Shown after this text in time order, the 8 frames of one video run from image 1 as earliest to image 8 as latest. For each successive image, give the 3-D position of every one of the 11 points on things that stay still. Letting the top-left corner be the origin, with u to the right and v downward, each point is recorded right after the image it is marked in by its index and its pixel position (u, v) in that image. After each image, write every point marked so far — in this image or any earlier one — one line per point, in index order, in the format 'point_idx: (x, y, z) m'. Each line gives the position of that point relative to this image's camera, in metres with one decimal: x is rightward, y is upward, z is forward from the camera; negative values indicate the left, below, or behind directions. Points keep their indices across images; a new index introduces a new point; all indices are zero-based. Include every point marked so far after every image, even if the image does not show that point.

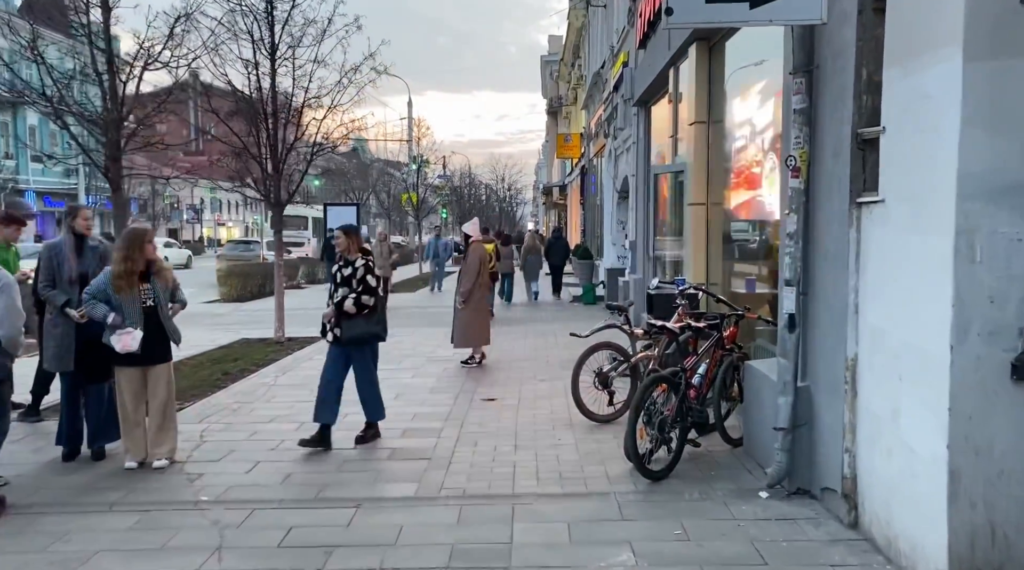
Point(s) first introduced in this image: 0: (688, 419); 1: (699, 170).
0: (+1.2, -0.9, +5.9) m
1: (+2.1, +1.3, +9.3) m
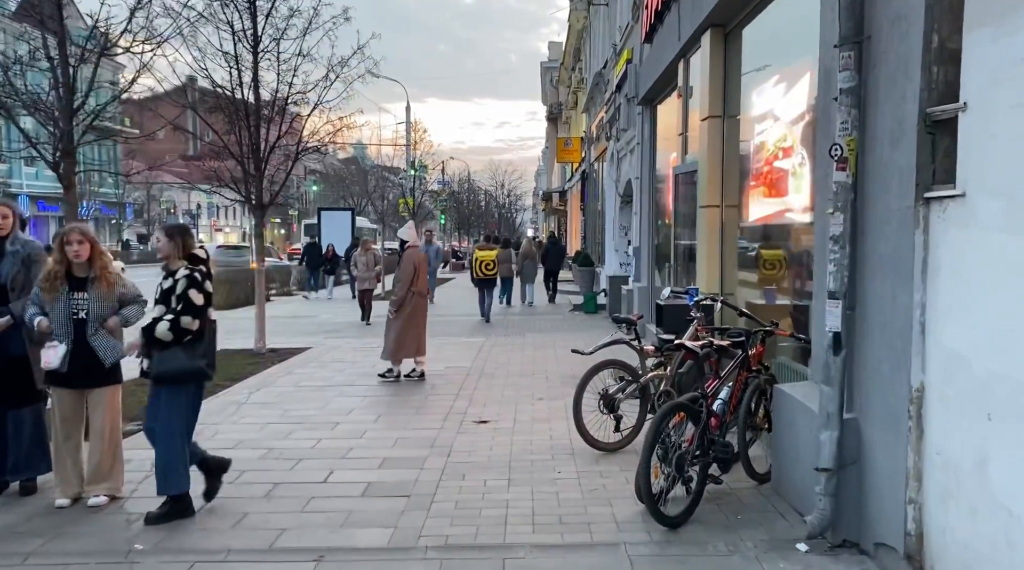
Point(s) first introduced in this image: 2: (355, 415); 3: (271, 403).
0: (+1.2, -1.0, +5.0) m
1: (+2.0, +1.1, +8.5) m
2: (-1.5, -1.2, +8.1) m
3: (-2.4, -1.2, +8.7) m
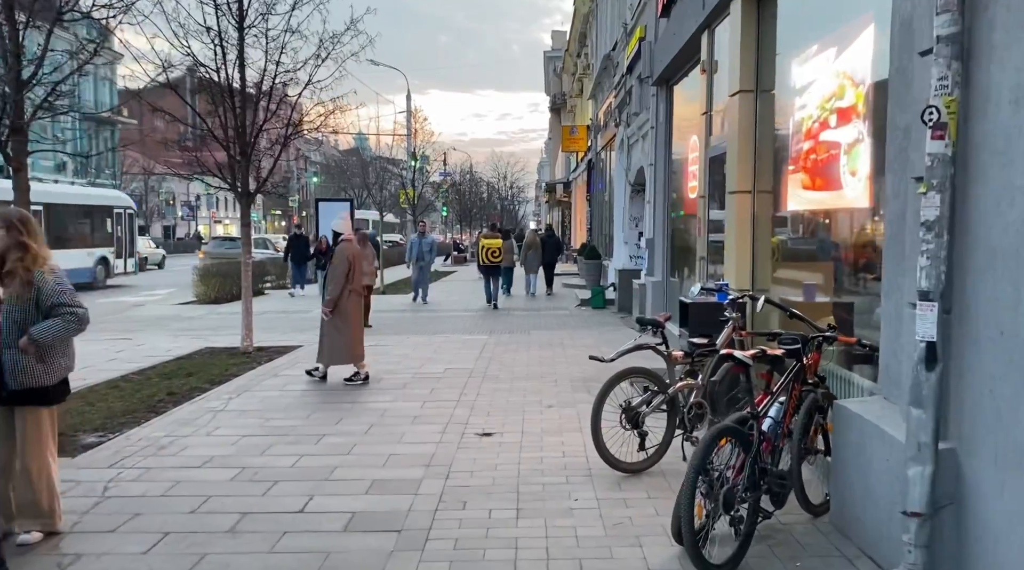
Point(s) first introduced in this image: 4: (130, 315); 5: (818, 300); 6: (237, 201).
0: (+1.2, -1.0, +4.2) m
1: (+2.1, +1.2, +7.6) m
2: (-1.4, -1.2, +7.2) m
3: (-2.4, -1.1, +7.9) m
4: (-8.0, -0.6, +18.1) m
5: (+2.3, -0.1, +6.5) m
6: (-3.9, +1.2, +12.3) m
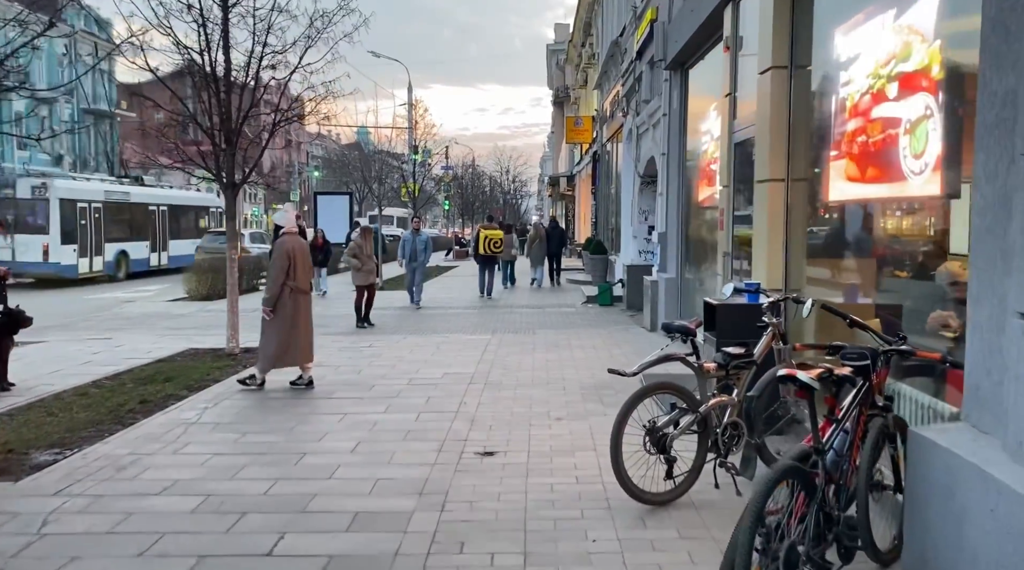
0: (+1.2, -1.0, +3.4) m
1: (+2.1, +1.2, +6.8) m
2: (-1.4, -1.2, +6.4) m
3: (-2.3, -1.1, +7.1) m
4: (-8.0, -0.6, +17.4) m
5: (+2.3, -0.1, +5.7) m
6: (-3.9, +1.2, +11.5) m
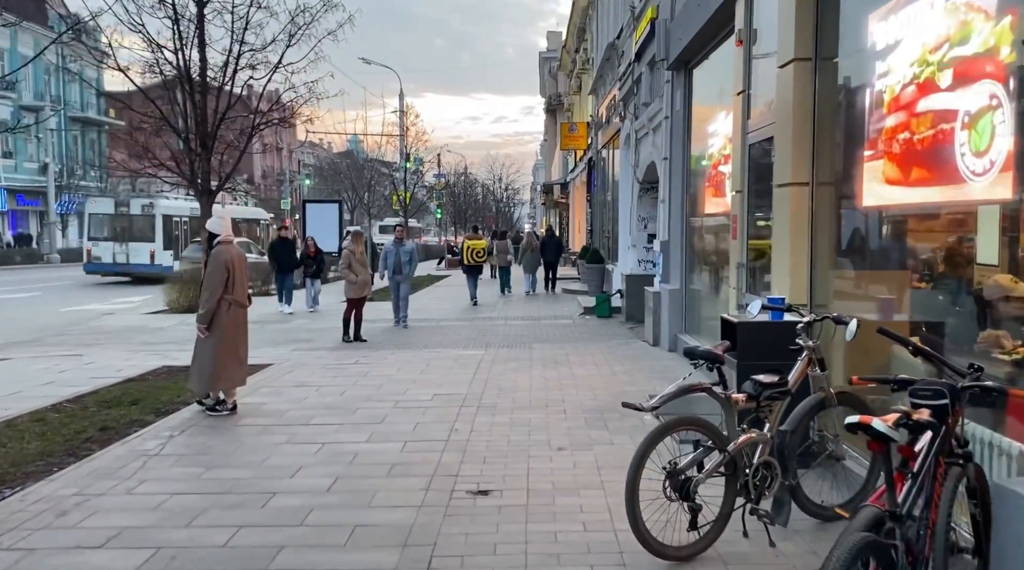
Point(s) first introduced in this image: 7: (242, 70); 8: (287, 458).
0: (+1.2, -1.1, +2.7) m
1: (+2.1, +1.1, +6.2) m
2: (-1.4, -1.3, +5.7) m
3: (-2.4, -1.3, +6.4) m
4: (-8.1, -0.8, +16.6) m
5: (+2.3, -0.2, +5.1) m
6: (-3.9, +1.1, +10.8) m
7: (-3.4, +2.7, +10.8) m
8: (-1.6, -1.2, +6.2) m
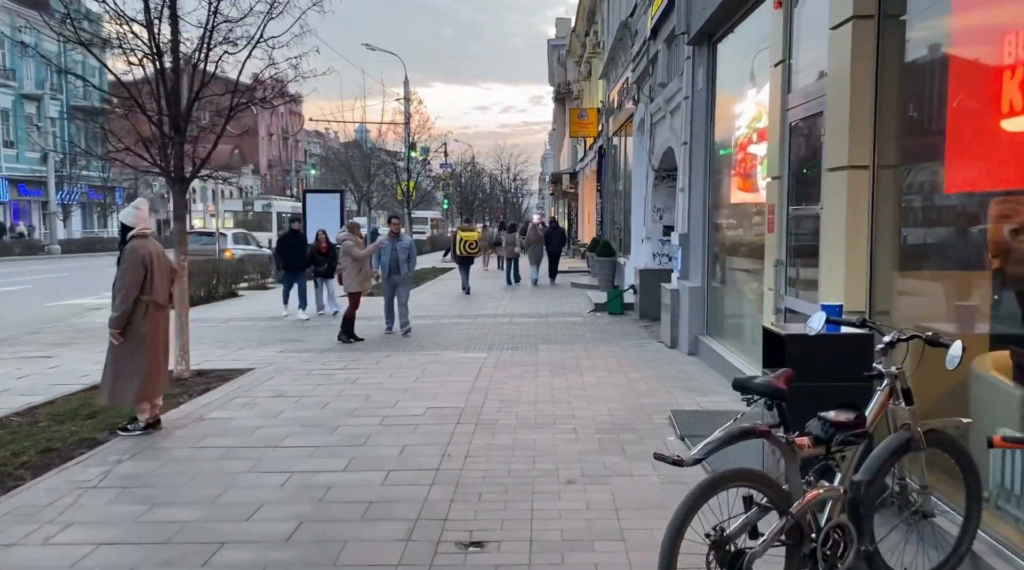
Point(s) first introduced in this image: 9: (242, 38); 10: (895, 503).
0: (+1.2, -1.1, +1.7) m
1: (+2.1, +1.1, +5.2) m
2: (-1.4, -1.3, +4.8) m
3: (-2.4, -1.3, +5.4) m
4: (-8.0, -0.7, +15.7) m
5: (+2.3, -0.2, +4.0) m
6: (-3.9, +1.1, +9.8) m
7: (-3.3, +2.7, +9.8) m
8: (-1.6, -1.3, +5.3) m
9: (-3.0, +2.8, +9.7) m
10: (+1.6, -0.9, +3.6) m
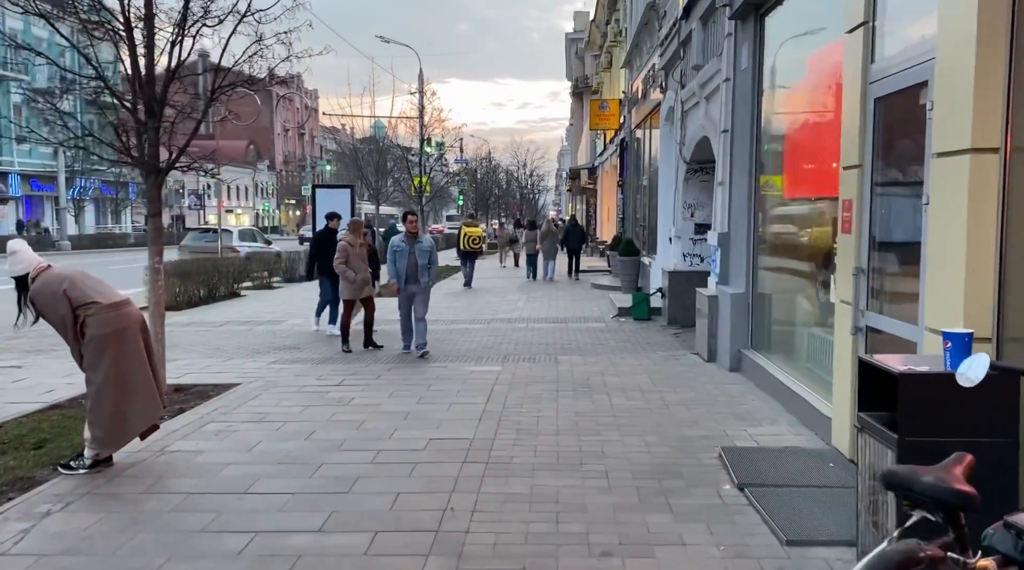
0: (+1.2, -1.2, +0.5) m
1: (+2.2, +1.0, +3.9) m
2: (-1.3, -1.4, +3.6) m
3: (-2.3, -1.3, +4.3) m
4: (-7.7, -0.7, +14.7) m
5: (+2.4, -0.3, +2.8) m
6: (-3.7, +1.1, +8.7) m
7: (-3.1, +2.7, +8.7) m
8: (-1.5, -1.3, +4.1) m
9: (-2.8, +2.7, +8.6) m
10: (+1.6, -1.0, +2.4) m
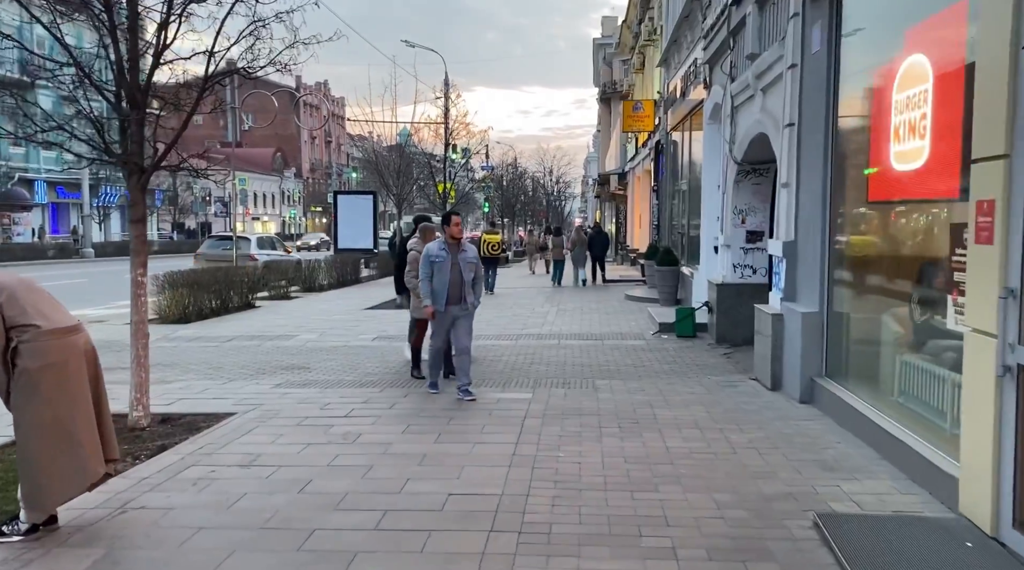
0: (+1.3, -1.3, -0.7) m
1: (+2.3, +0.9, +2.7) m
2: (-1.2, -1.5, +2.5) m
3: (-2.1, -1.4, +3.2) m
4: (-7.2, -0.9, +13.7) m
5: (+2.5, -0.4, +1.6) m
6: (-3.4, +0.9, +7.7) m
7: (-2.8, +2.5, +7.6) m
8: (-1.4, -1.4, +3.0) m
9: (-2.5, +2.6, +7.5) m
10: (+1.7, -1.1, +1.1) m
